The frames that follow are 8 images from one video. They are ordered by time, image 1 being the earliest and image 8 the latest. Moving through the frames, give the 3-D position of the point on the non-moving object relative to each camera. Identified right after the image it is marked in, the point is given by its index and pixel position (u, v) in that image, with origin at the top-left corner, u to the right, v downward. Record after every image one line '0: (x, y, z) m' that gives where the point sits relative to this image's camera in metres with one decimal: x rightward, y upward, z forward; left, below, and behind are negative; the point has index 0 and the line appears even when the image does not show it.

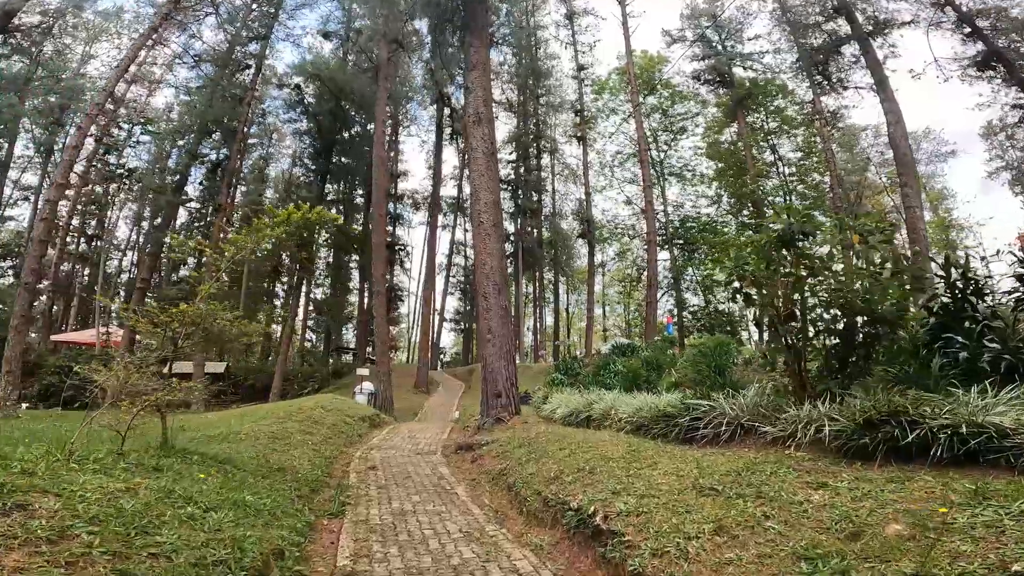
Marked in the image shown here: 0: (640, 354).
0: (+2.6, -1.3, +10.4) m
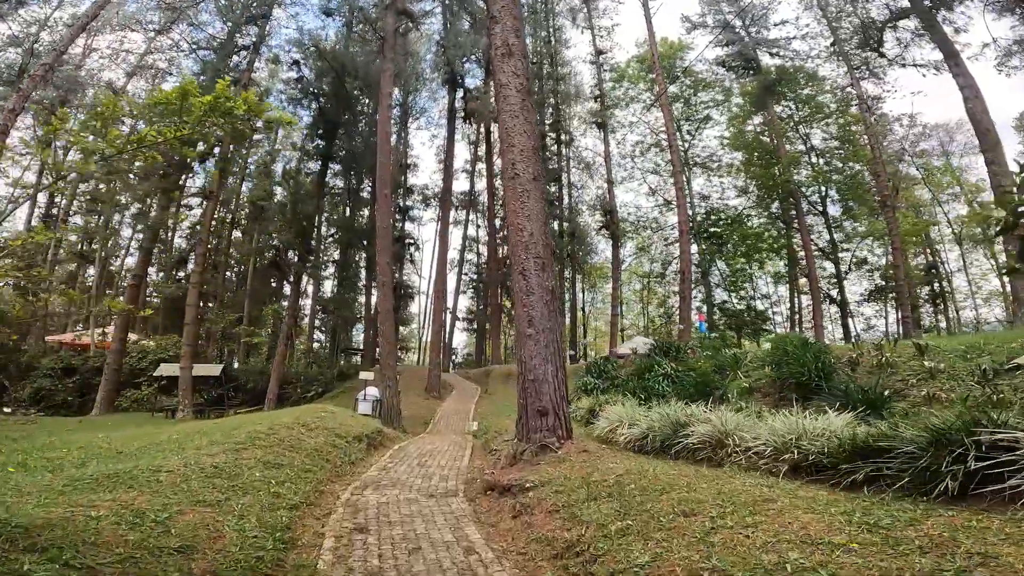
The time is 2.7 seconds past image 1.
0: (+3.0, -1.1, +9.0) m
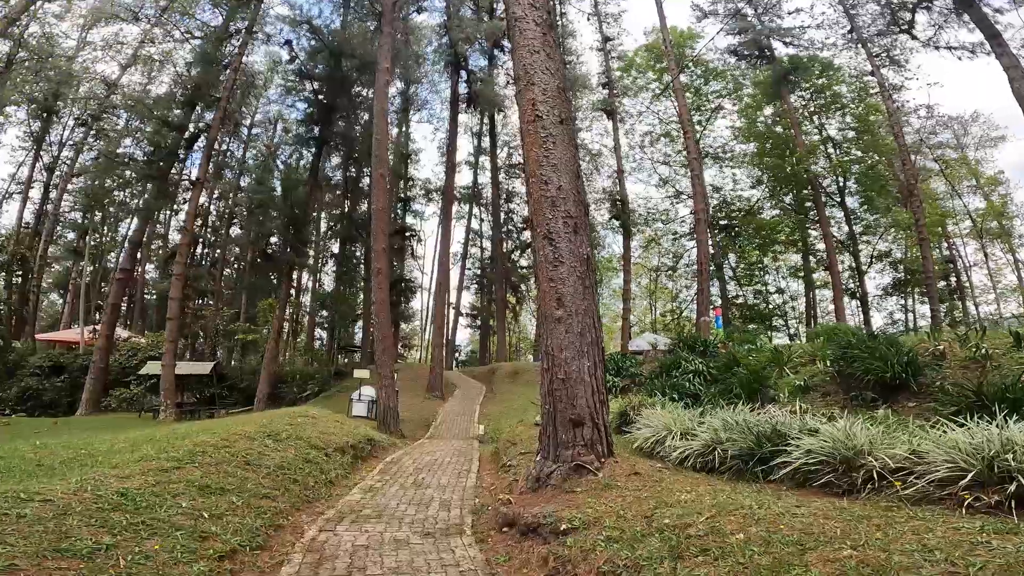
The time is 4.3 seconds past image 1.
0: (+3.2, -1.0, +8.2) m
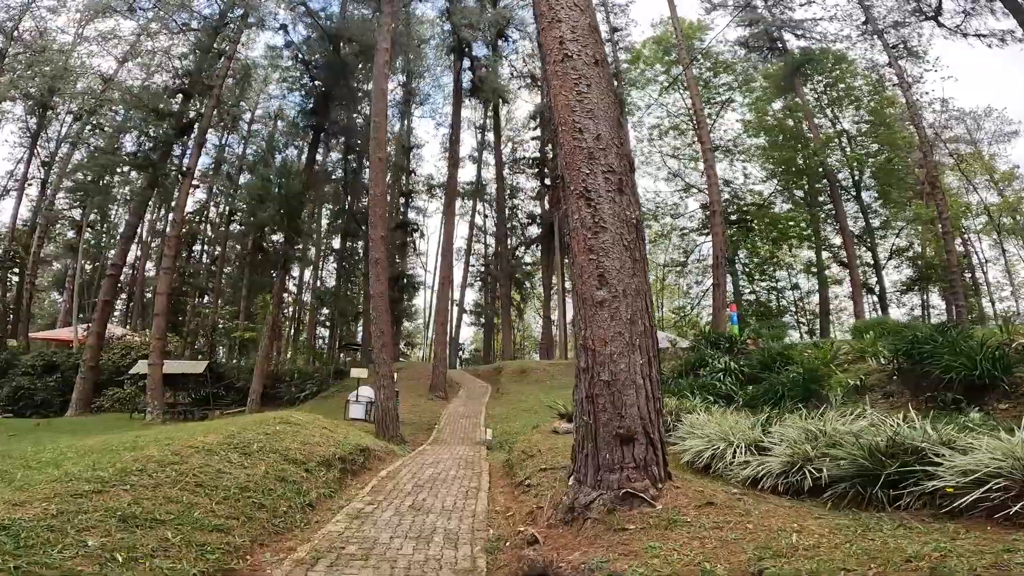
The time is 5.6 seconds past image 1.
0: (+3.3, -0.8, +7.6) m
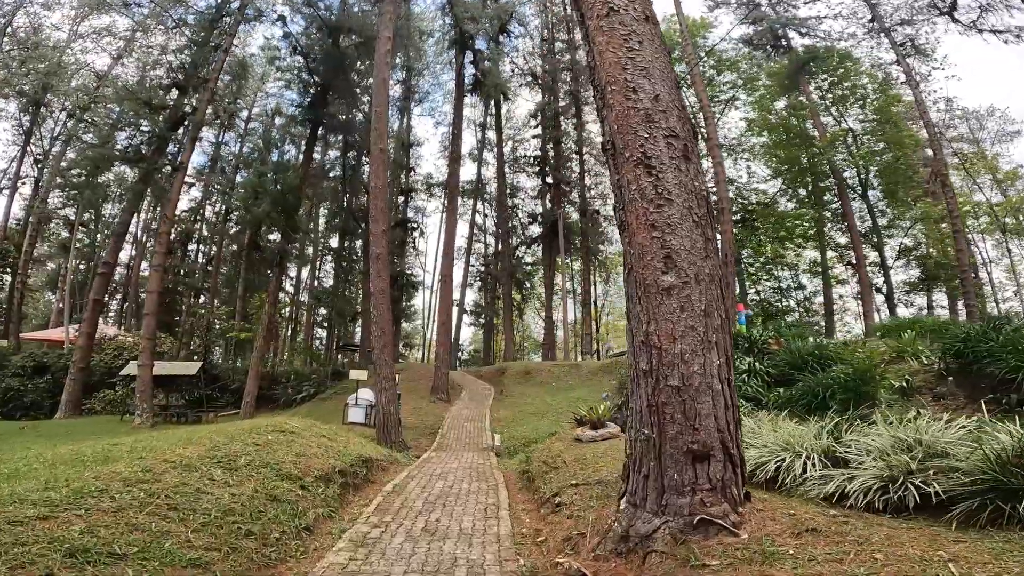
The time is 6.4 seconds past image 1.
0: (+3.4, -0.8, +7.3) m
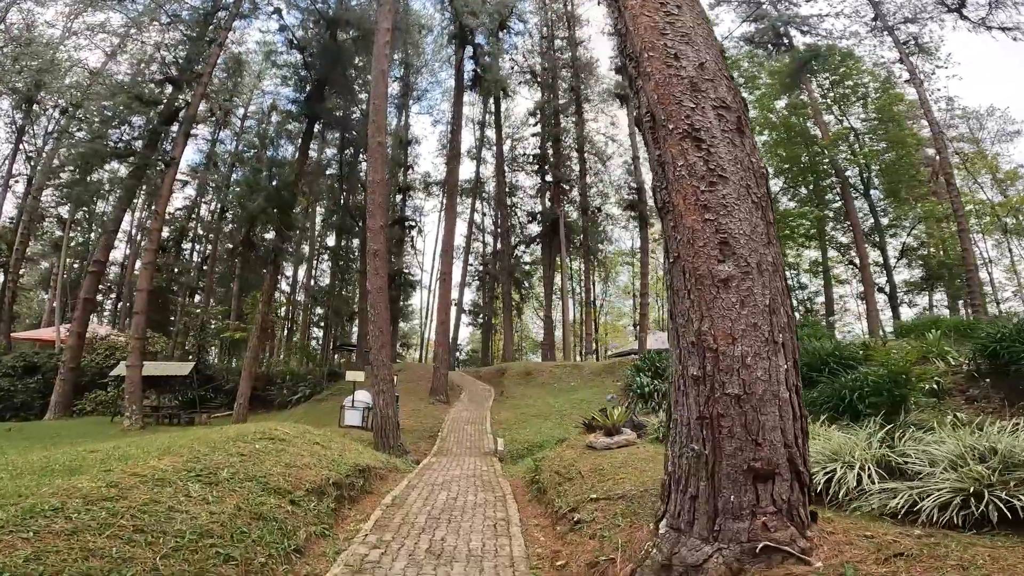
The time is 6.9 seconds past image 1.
0: (+3.4, -0.8, +7.1) m
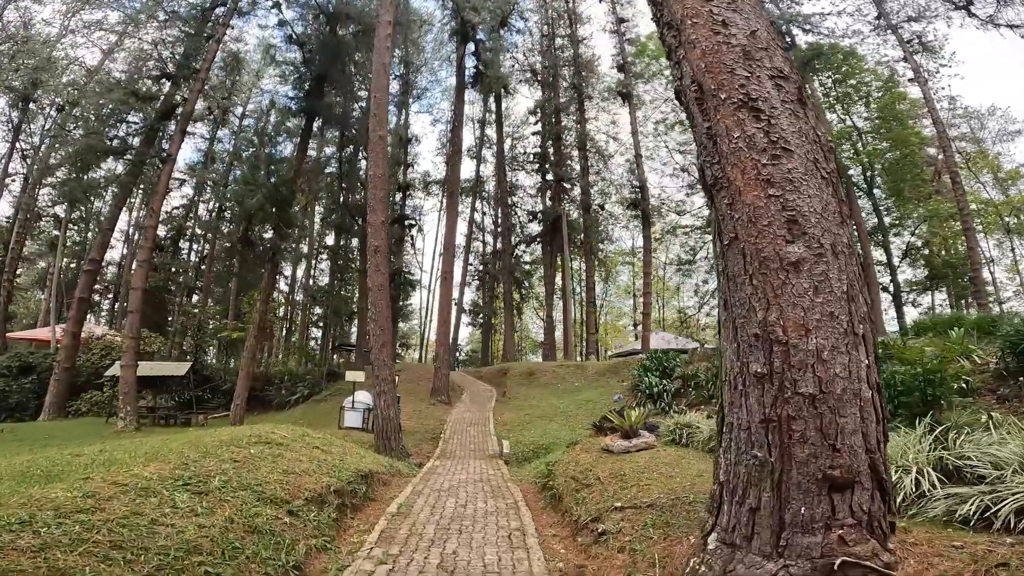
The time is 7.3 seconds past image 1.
0: (+3.5, -0.8, +6.9) m
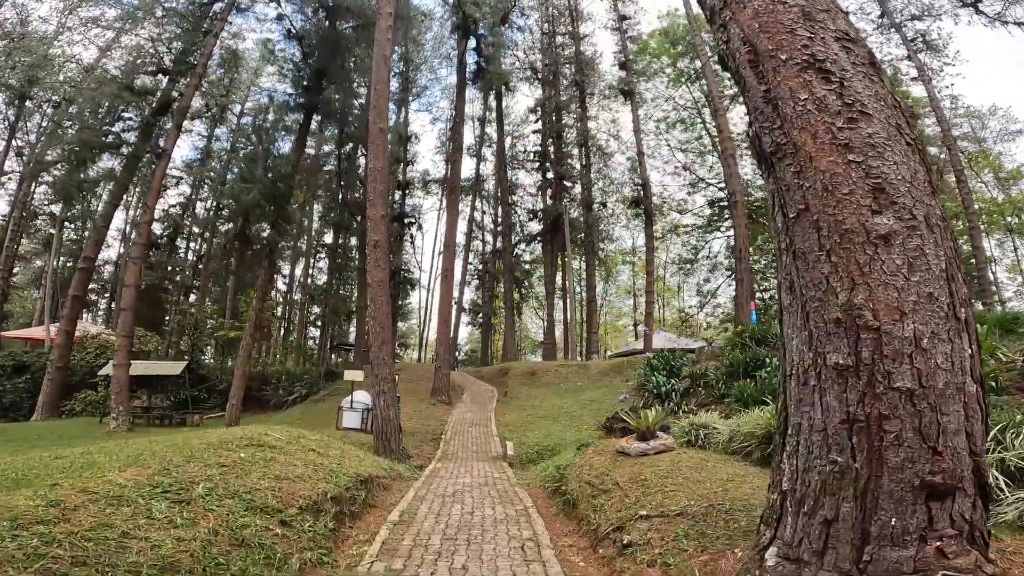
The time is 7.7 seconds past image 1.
0: (+3.5, -0.7, +6.7) m
